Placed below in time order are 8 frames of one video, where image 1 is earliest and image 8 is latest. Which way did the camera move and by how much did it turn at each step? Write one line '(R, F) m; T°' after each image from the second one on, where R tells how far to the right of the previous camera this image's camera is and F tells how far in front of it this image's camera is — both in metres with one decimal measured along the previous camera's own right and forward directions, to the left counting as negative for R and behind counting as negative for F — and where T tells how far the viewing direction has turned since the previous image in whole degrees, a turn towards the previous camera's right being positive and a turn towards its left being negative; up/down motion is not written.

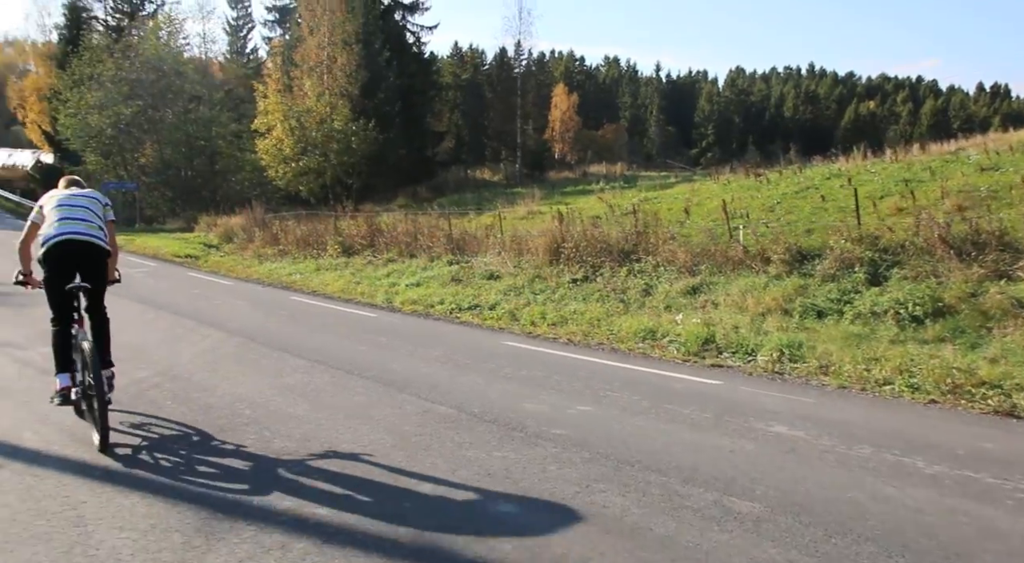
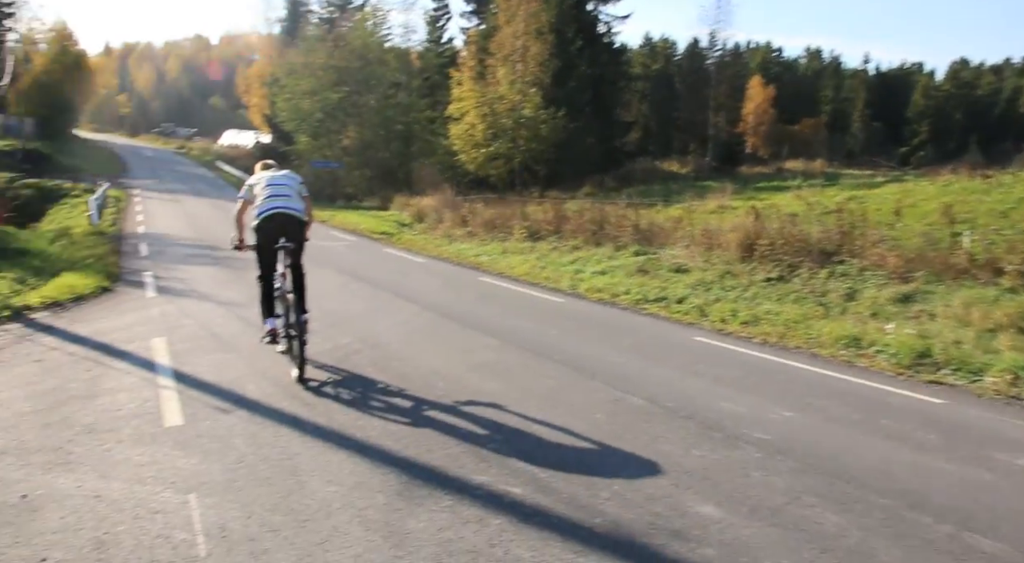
(-0.3, +0.1) m; -13°
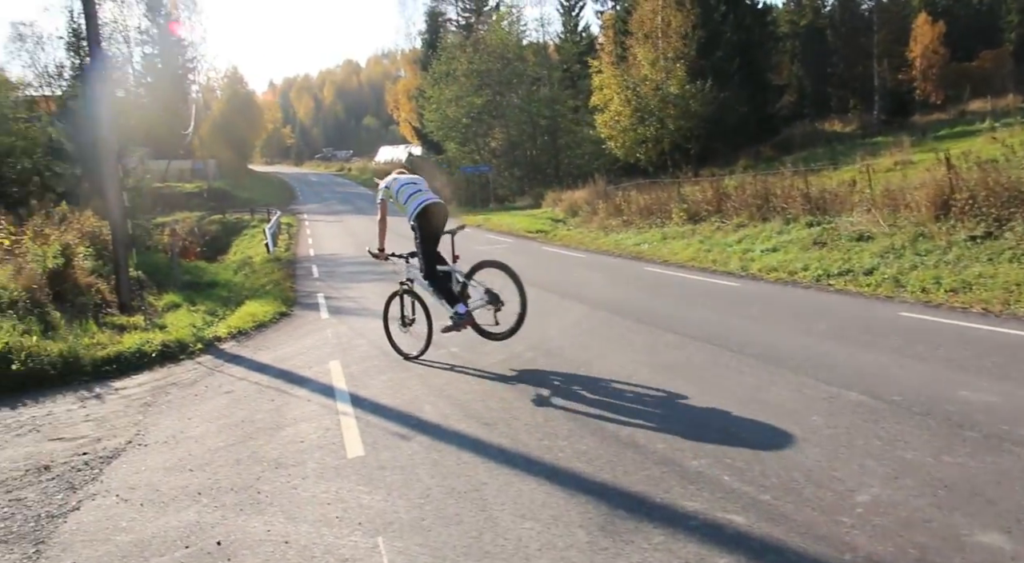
(-0.2, +0.6) m; -12°
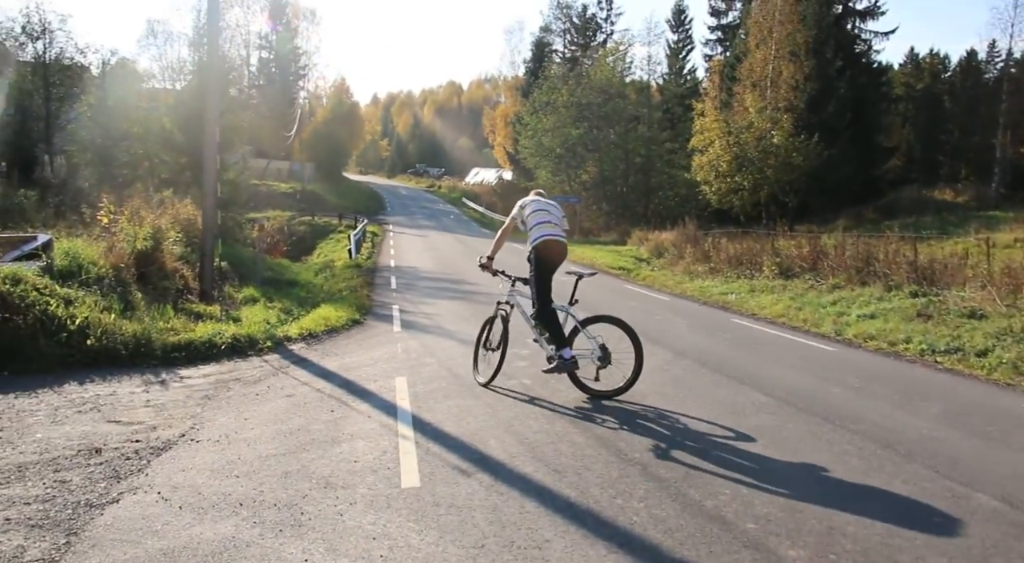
(-0.1, +0.4) m; -6°
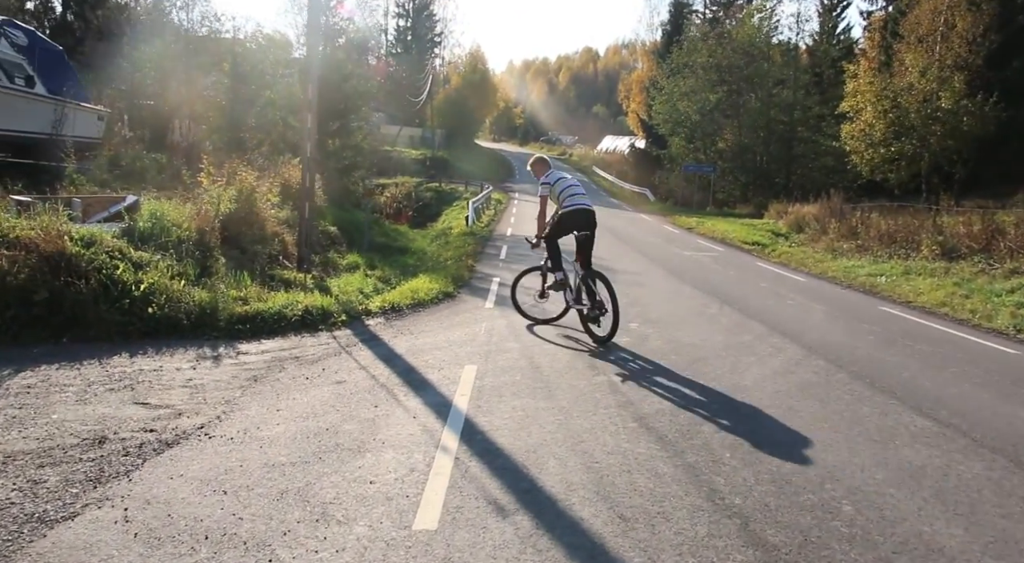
(+0.3, +1.2) m; -10°
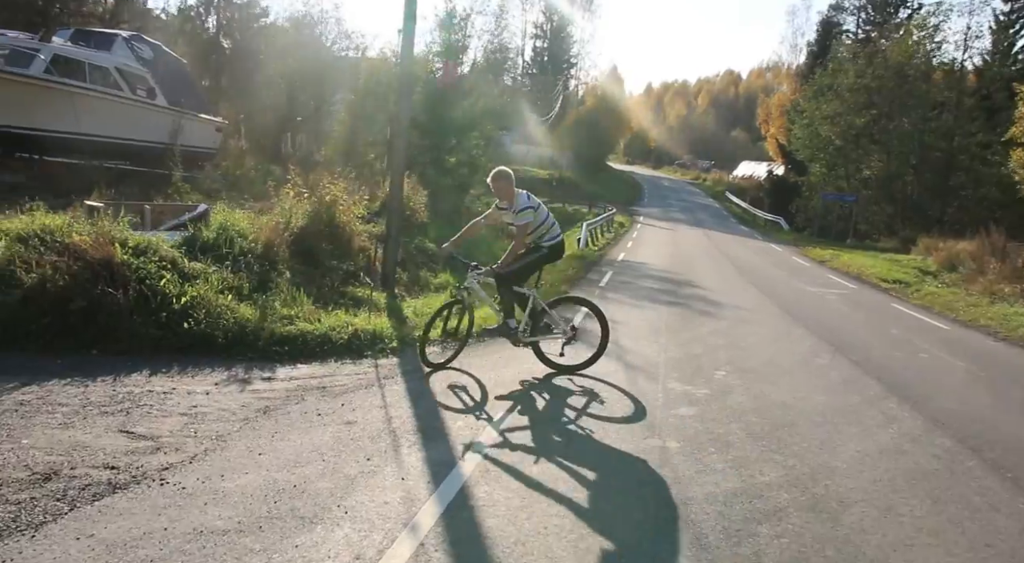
(+0.6, +1.0) m; -10°
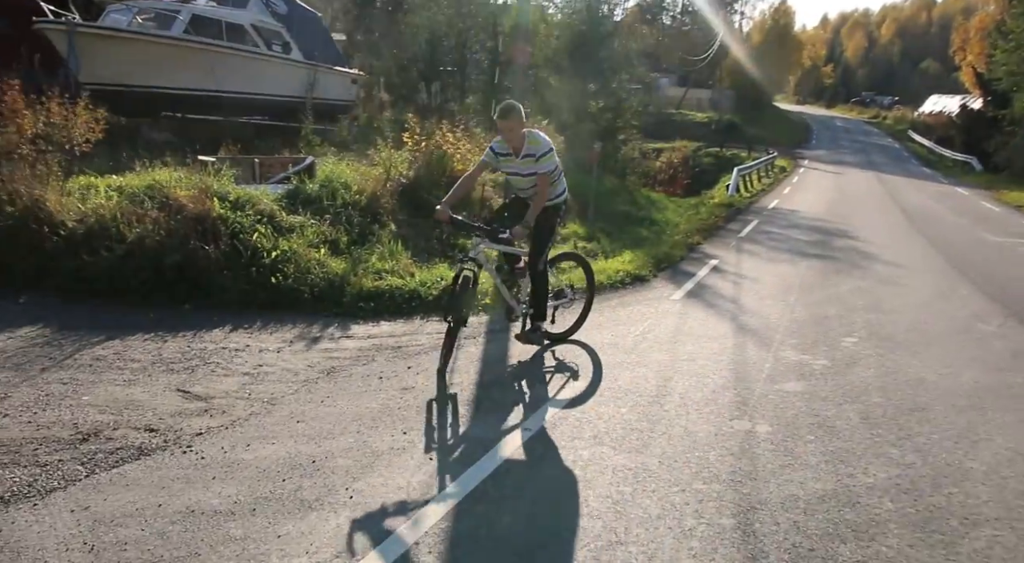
(+0.6, +0.7) m; -12°
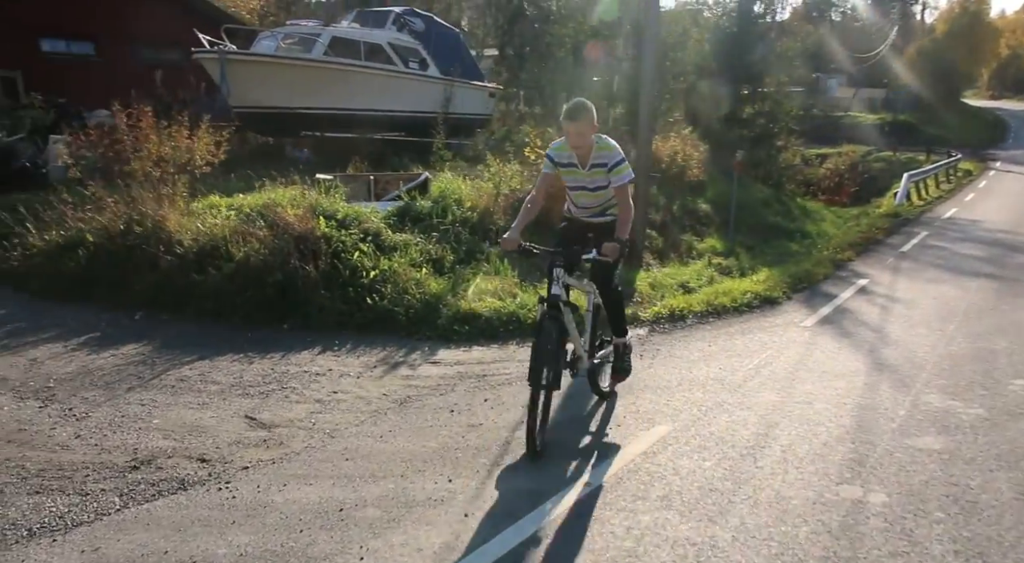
(+0.5, +0.5) m; -12°
